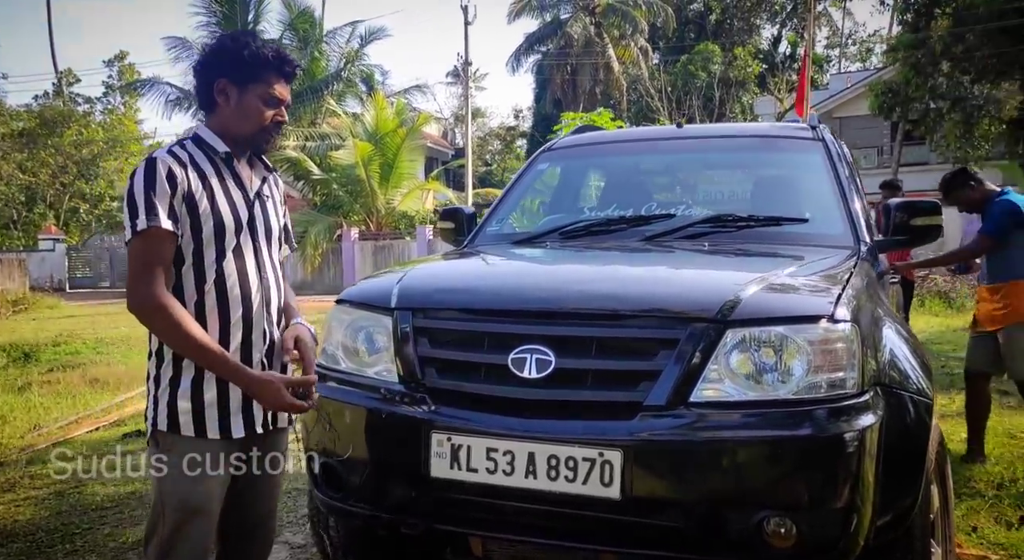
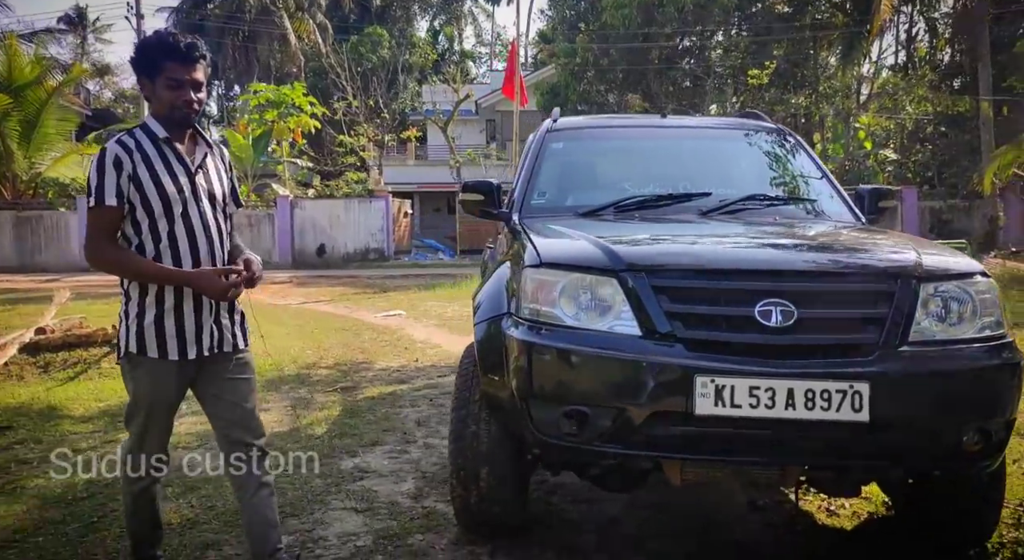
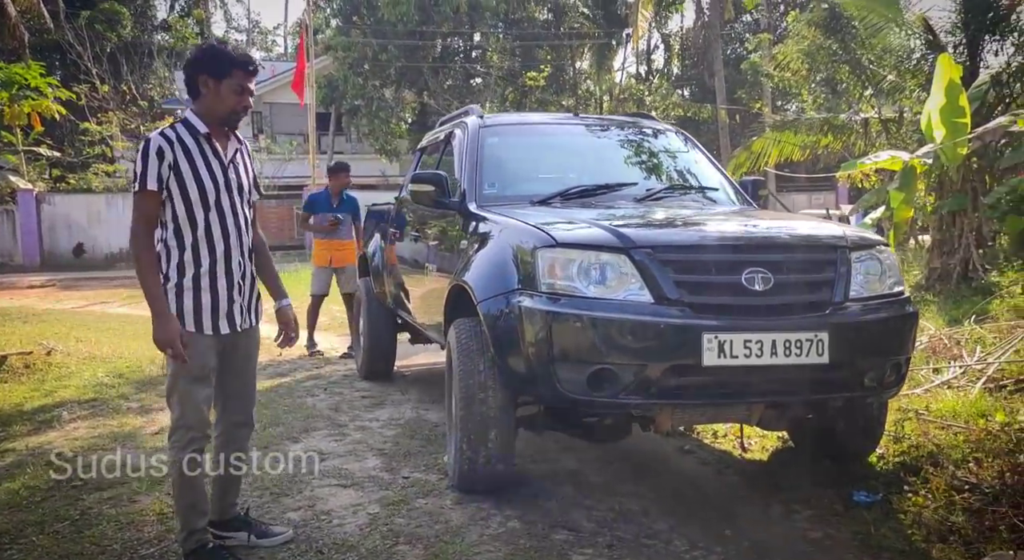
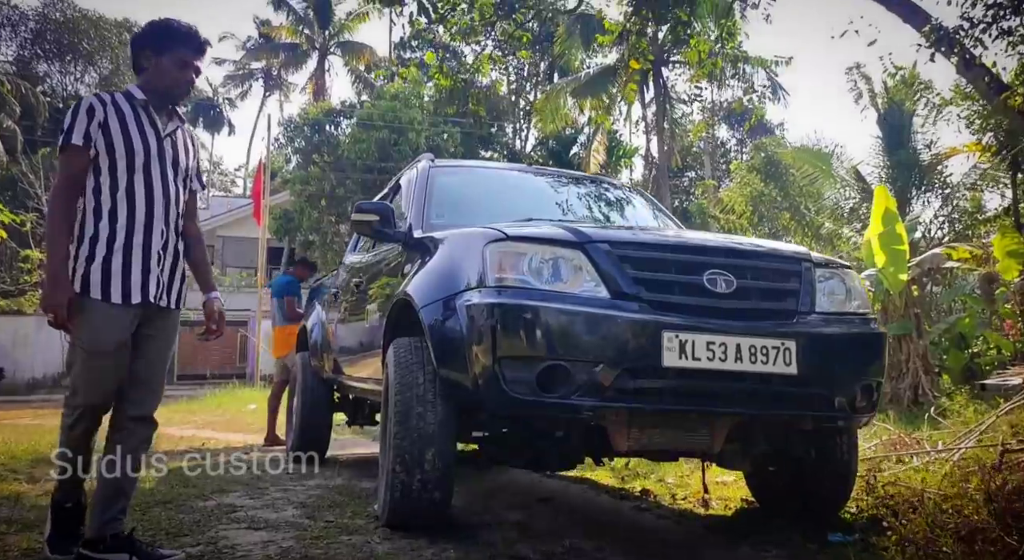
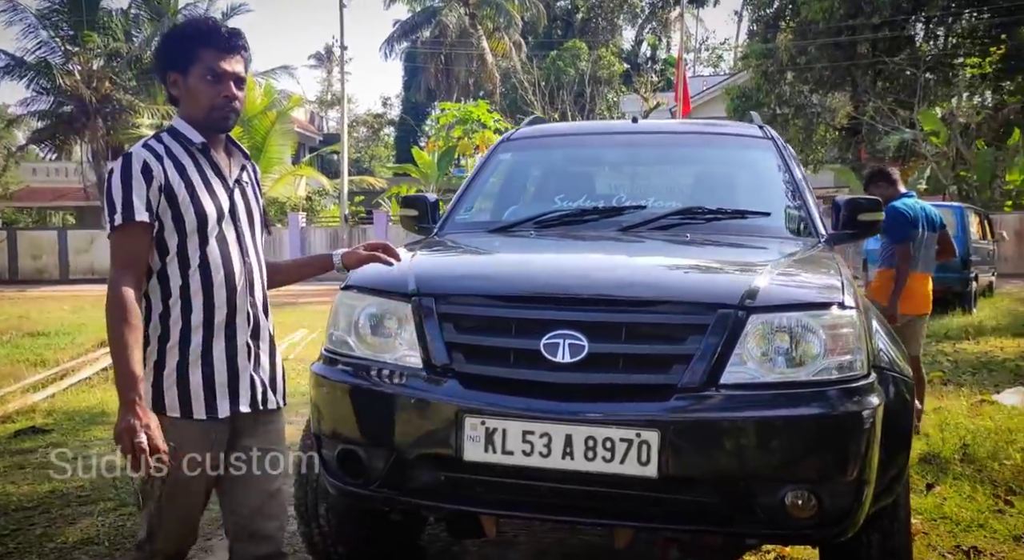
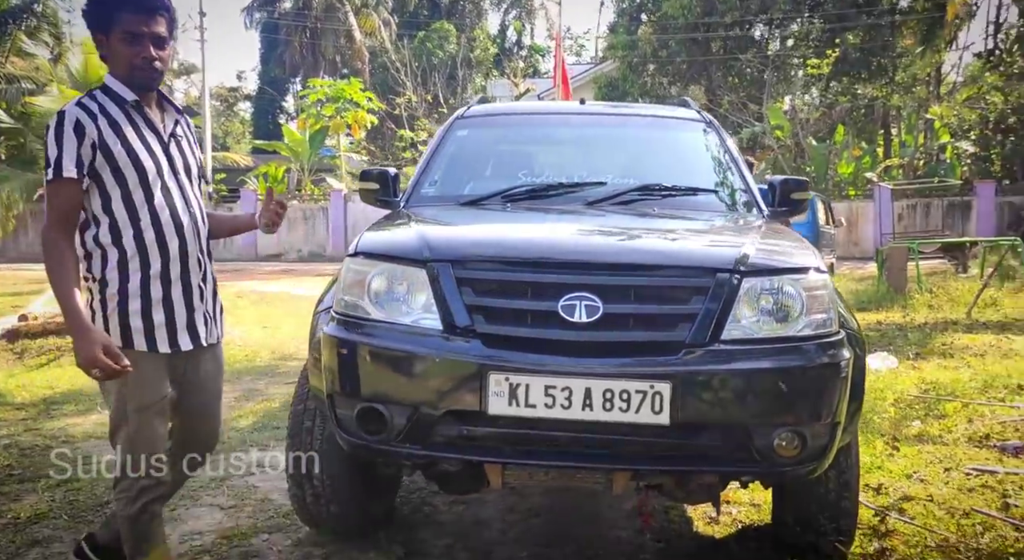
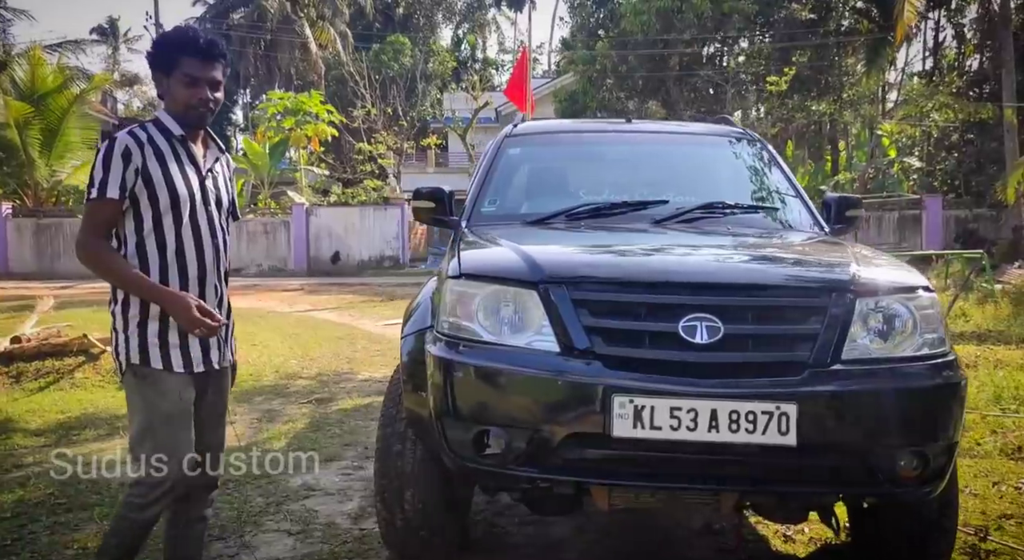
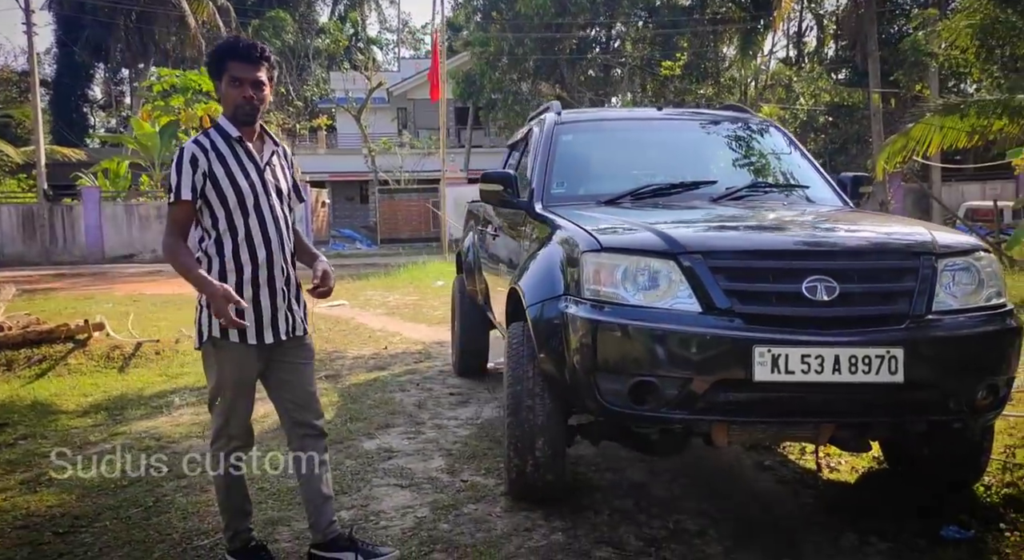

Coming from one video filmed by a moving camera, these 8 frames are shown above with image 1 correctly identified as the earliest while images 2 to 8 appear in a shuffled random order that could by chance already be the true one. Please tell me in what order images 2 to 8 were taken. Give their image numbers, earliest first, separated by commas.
5, 6, 7, 2, 8, 3, 4
